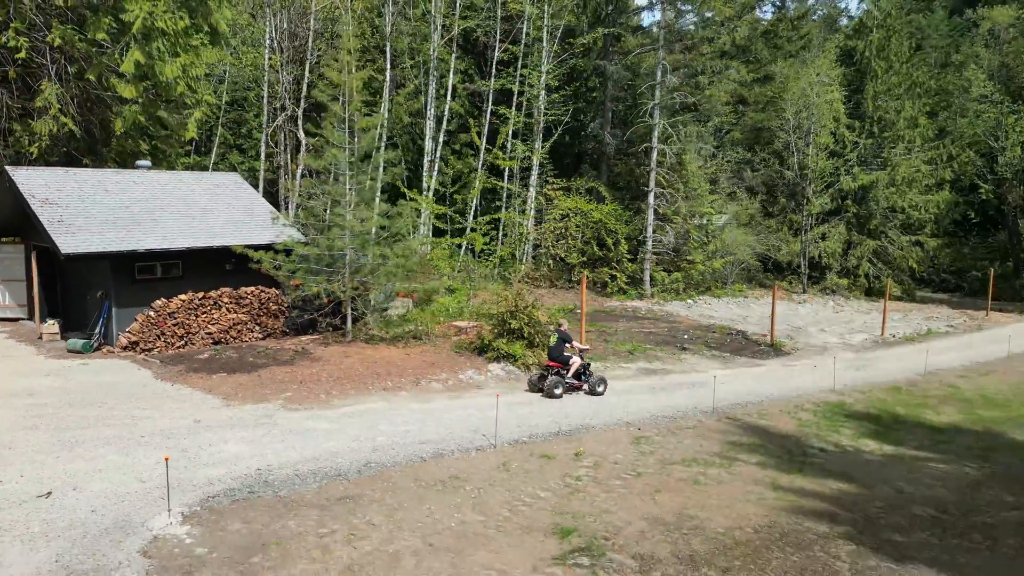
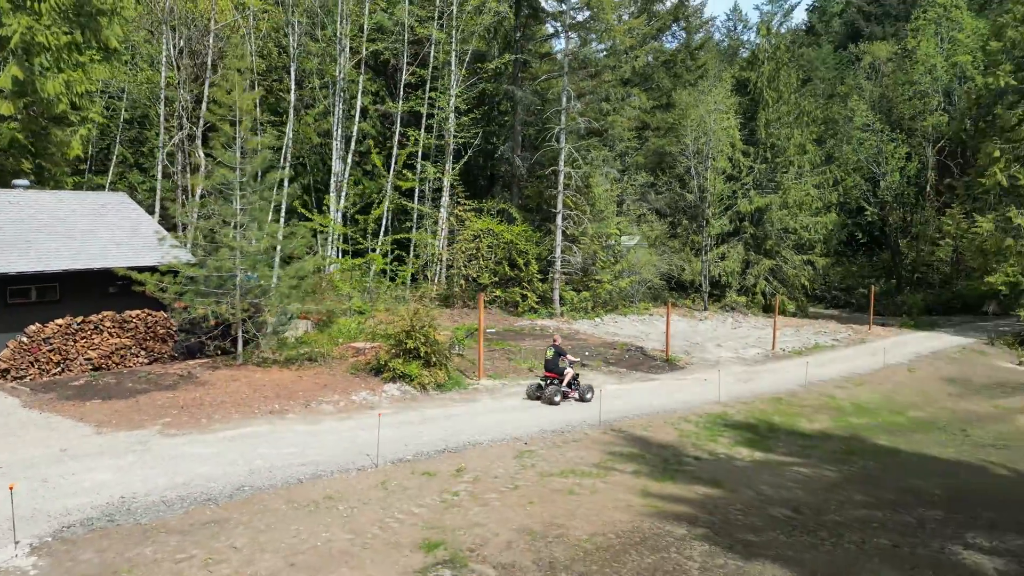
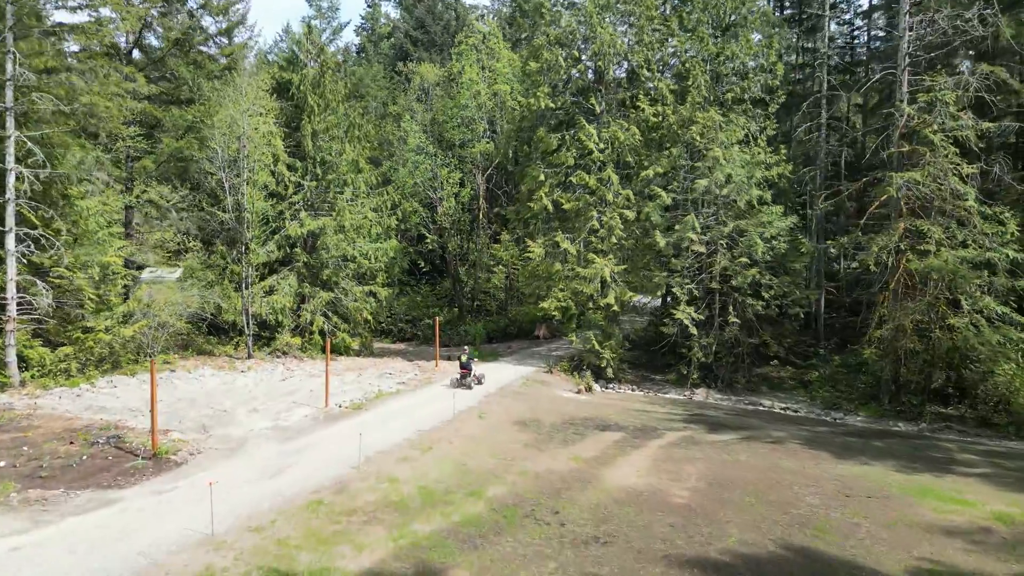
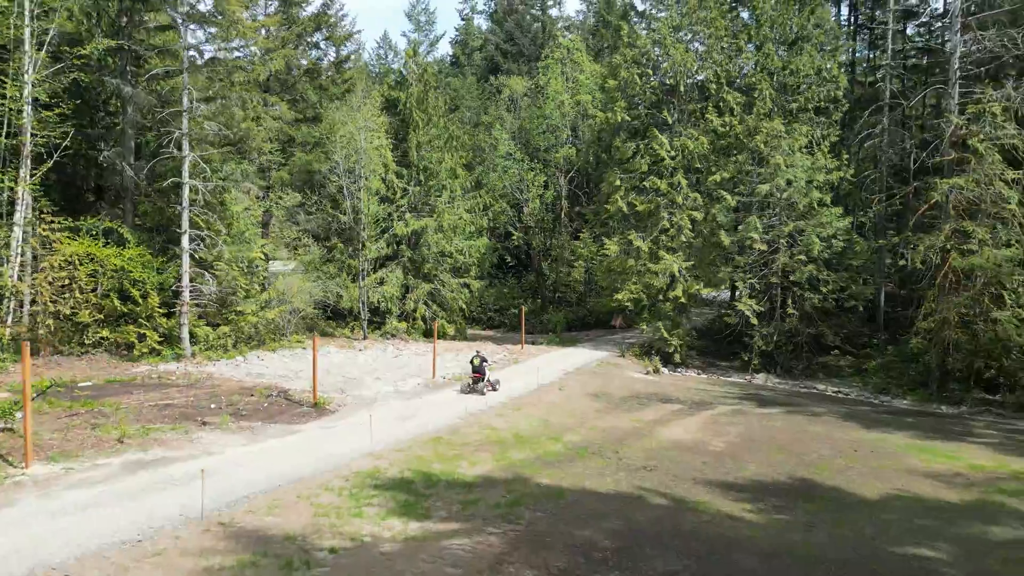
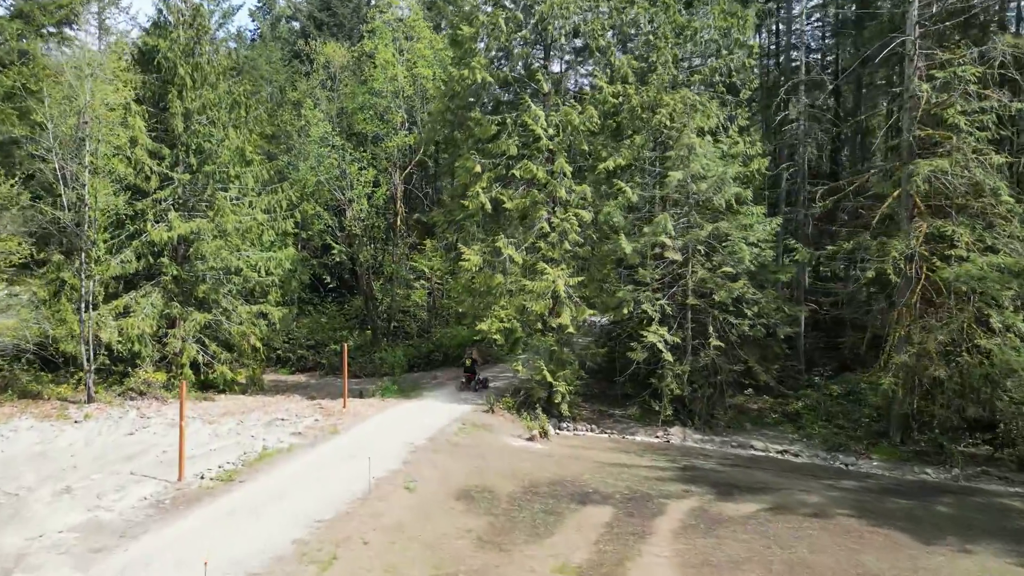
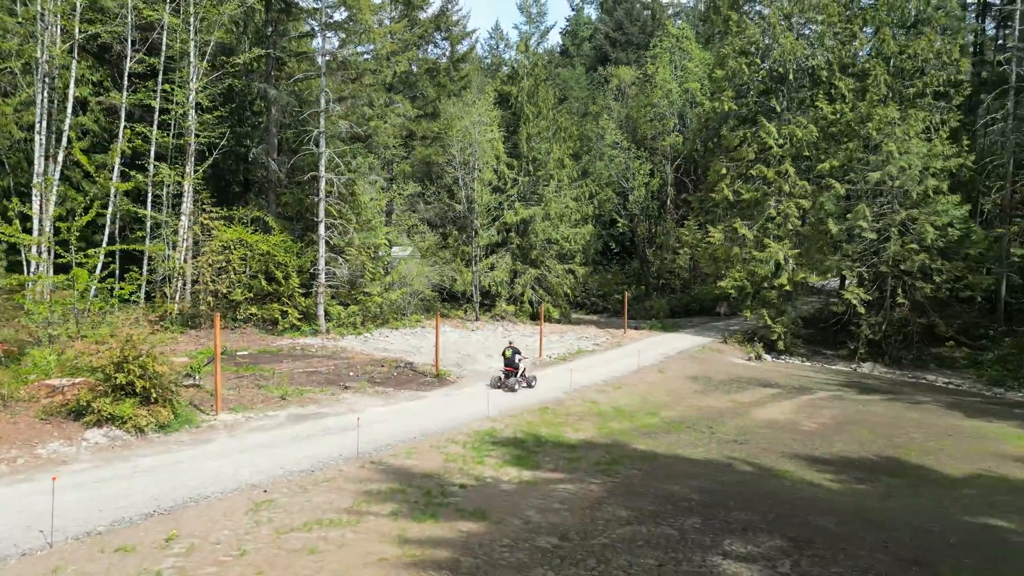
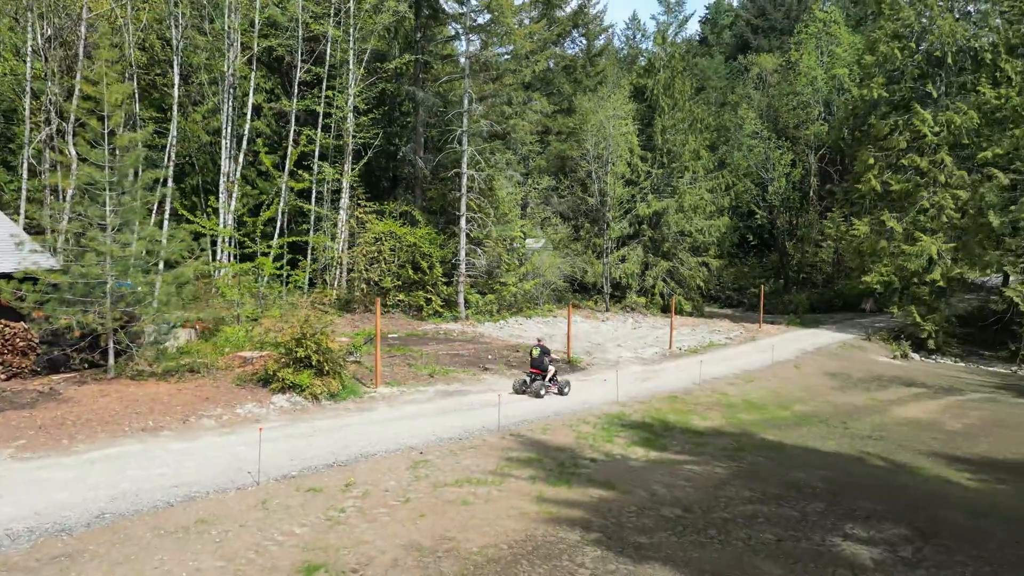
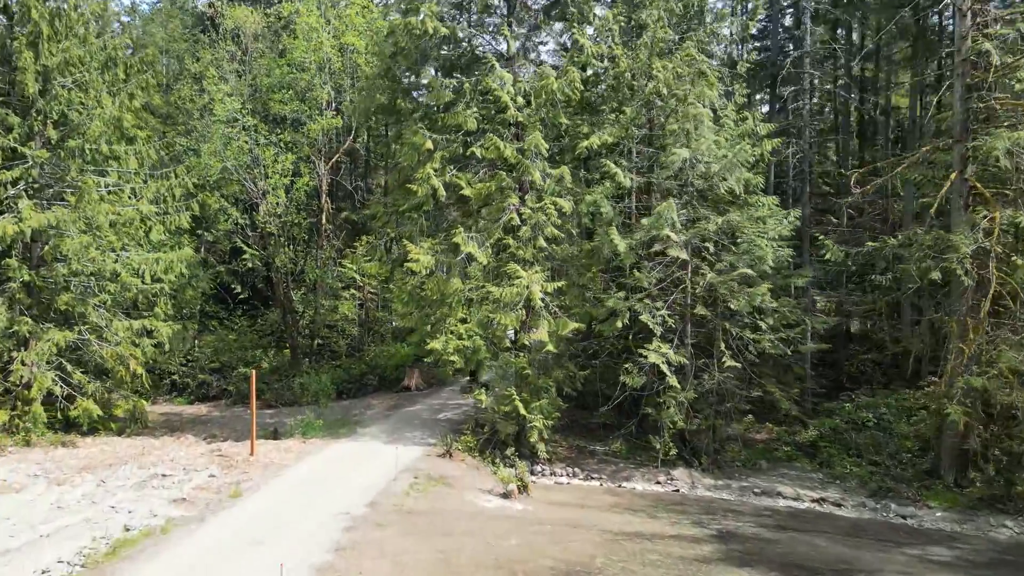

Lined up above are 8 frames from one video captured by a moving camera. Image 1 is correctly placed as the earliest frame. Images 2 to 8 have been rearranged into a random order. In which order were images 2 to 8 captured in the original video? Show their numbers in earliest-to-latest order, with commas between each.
2, 7, 6, 4, 3, 5, 8
